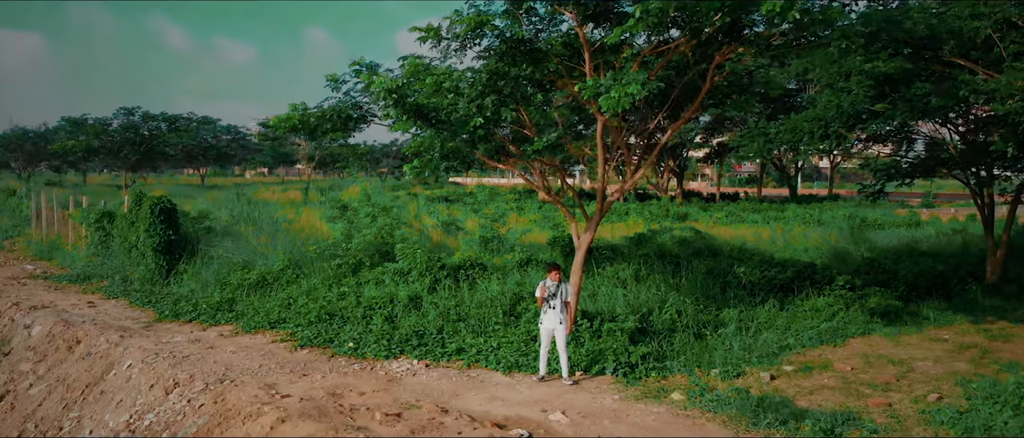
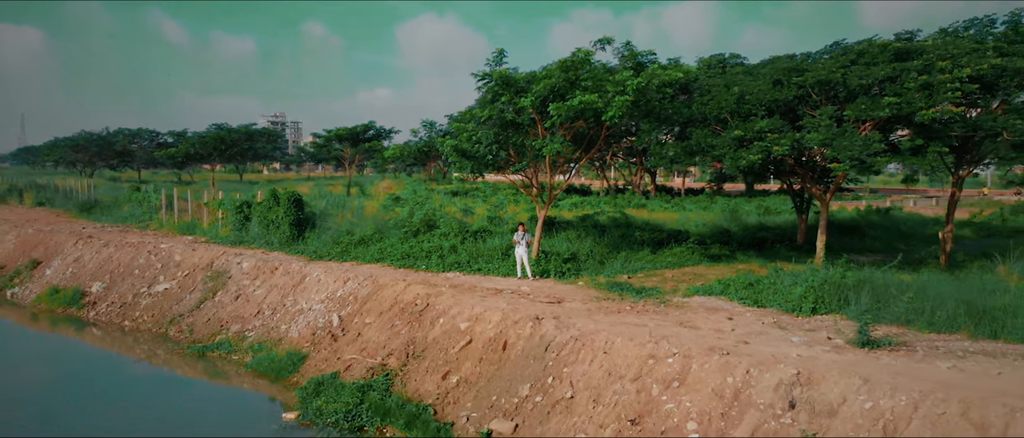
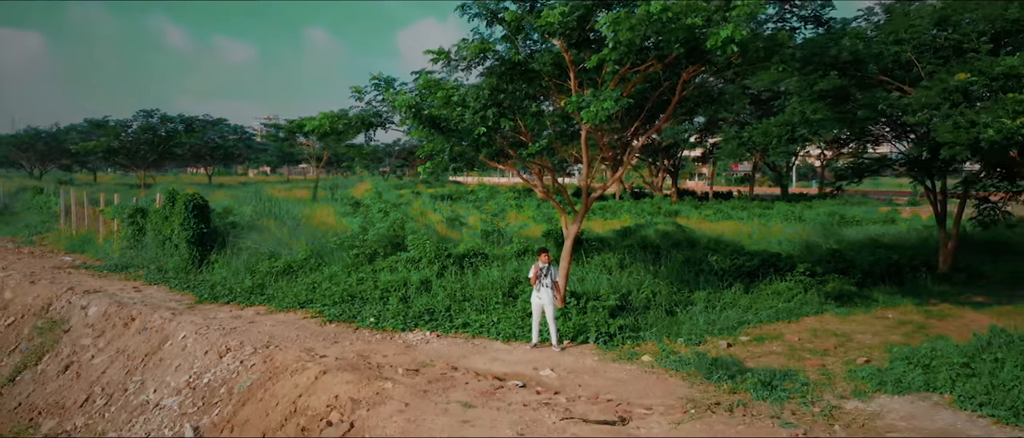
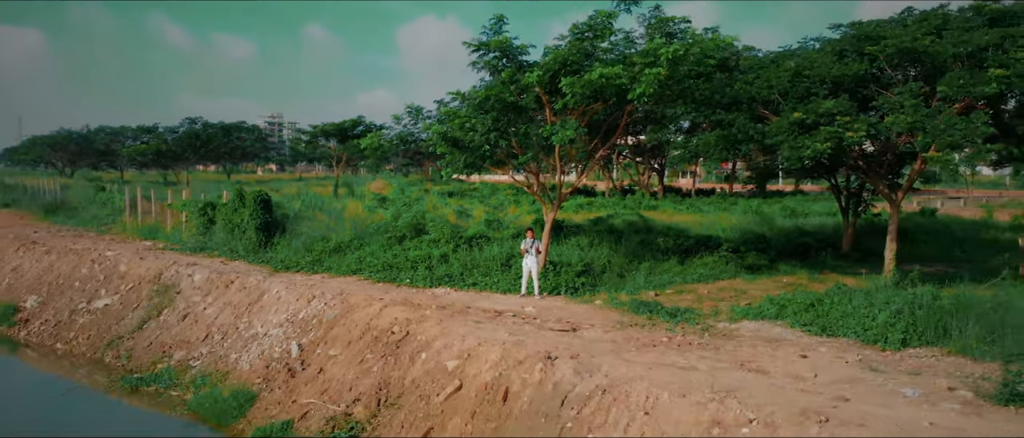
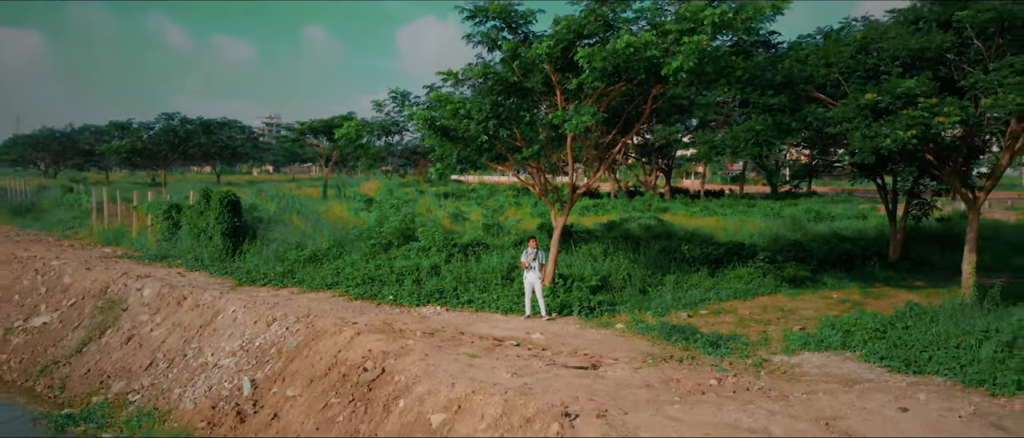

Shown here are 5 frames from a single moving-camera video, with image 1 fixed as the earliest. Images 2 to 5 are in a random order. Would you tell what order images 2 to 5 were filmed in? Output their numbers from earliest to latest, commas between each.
3, 5, 4, 2
